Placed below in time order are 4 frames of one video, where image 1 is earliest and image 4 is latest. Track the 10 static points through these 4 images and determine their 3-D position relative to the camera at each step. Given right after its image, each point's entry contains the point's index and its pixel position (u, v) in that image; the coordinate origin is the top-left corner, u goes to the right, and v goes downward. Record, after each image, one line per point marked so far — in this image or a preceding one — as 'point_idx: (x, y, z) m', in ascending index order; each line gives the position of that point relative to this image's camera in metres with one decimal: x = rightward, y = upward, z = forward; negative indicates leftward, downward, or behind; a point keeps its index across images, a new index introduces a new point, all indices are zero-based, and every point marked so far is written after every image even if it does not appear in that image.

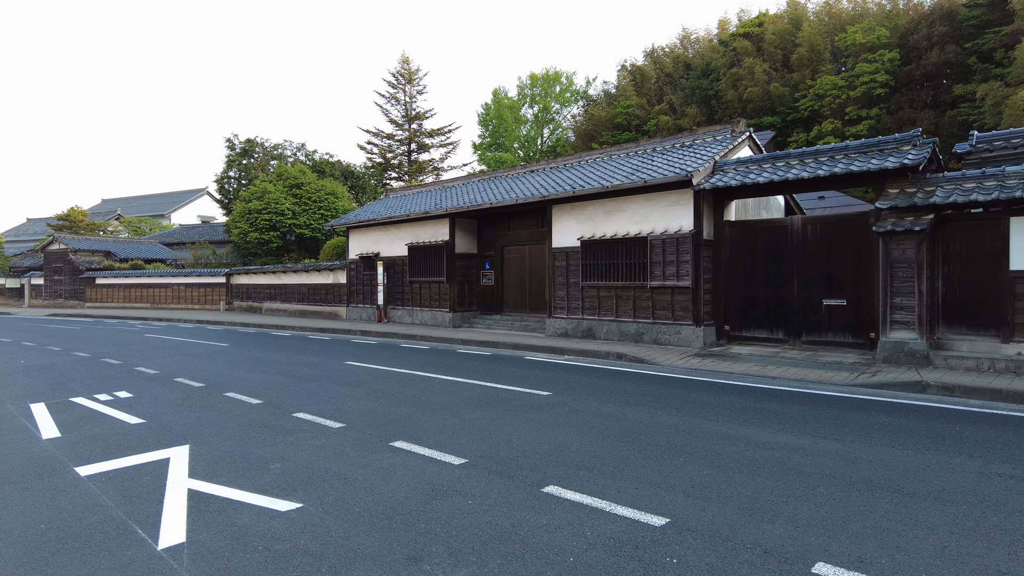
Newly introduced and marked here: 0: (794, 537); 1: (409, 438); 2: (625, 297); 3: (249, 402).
0: (+1.7, -1.5, +3.7) m
1: (-0.9, -1.4, +5.9) m
2: (+2.3, -0.2, +12.6) m
3: (-3.2, -1.4, +7.8) m
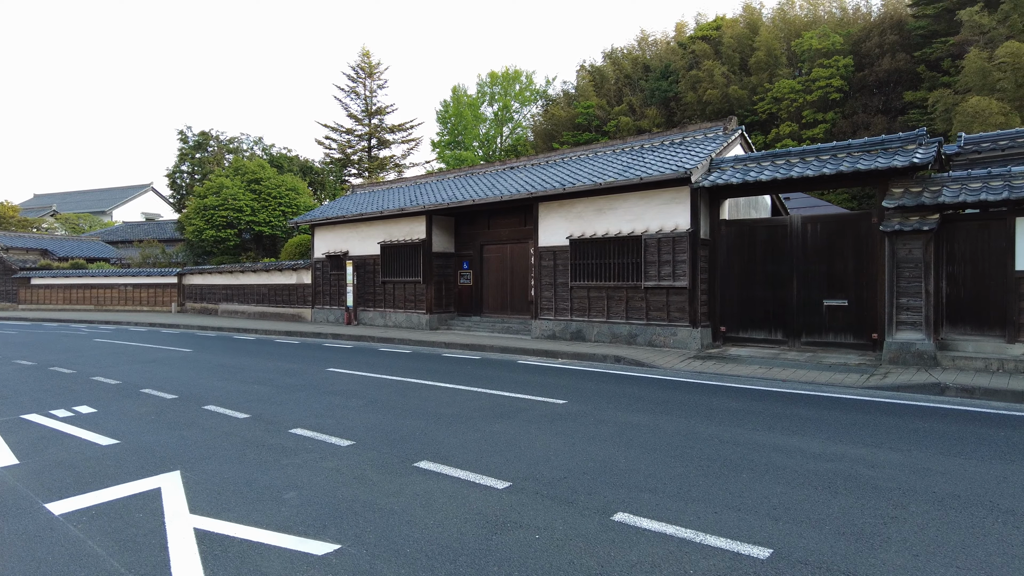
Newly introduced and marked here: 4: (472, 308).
0: (+2.1, -1.5, +3.3) m
1: (-0.6, -1.4, +5.3) m
2: (+2.1, -0.2, +12.2) m
3: (-3.1, -1.5, +7.0) m
4: (-1.0, -0.5, +16.2) m
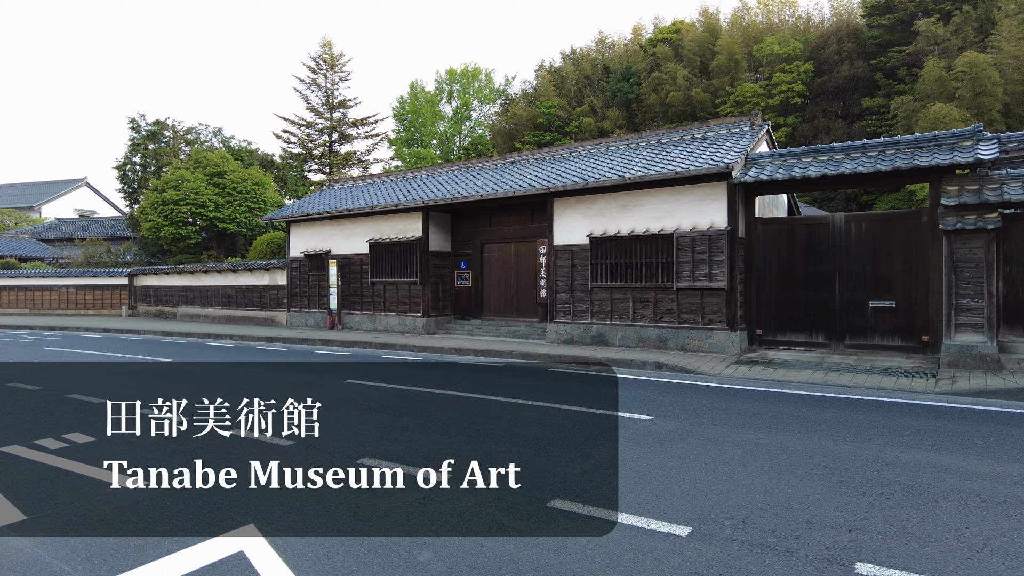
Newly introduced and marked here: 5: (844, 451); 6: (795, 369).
0: (+3.3, -1.5, +2.6) m
1: (+0.4, -1.4, +4.4) m
2: (+2.4, -0.2, +11.5) m
3: (-2.2, -1.5, +5.9) m
4: (-1.0, -0.5, +15.2) m
5: (+2.8, -1.4, +5.3) m
6: (+4.3, -1.2, +9.6) m
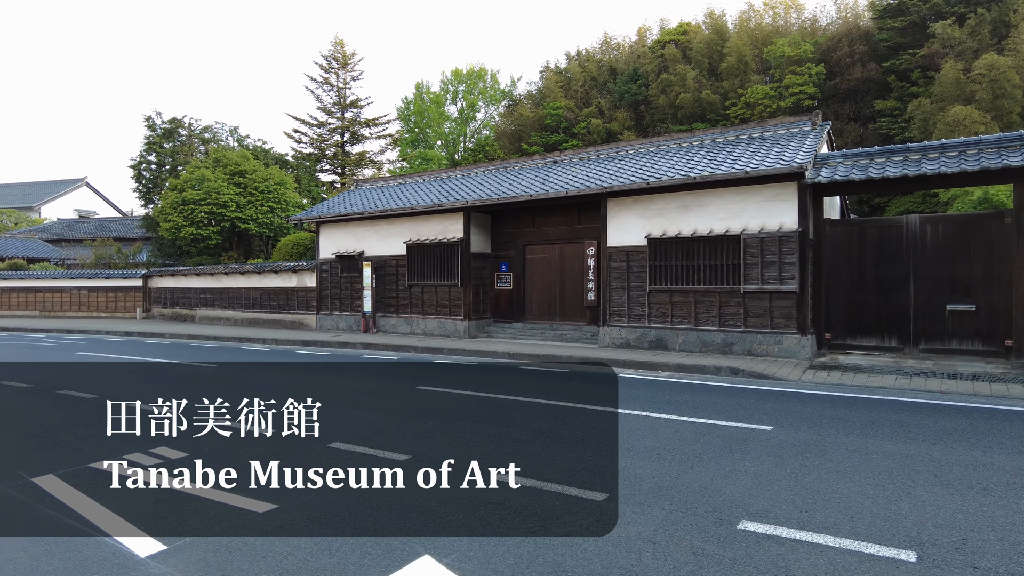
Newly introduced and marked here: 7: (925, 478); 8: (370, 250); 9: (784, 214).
0: (+4.5, -1.5, +2.4) m
1: (+1.5, -1.5, +4.1) m
2: (+3.5, -0.3, +11.2) m
3: (-1.0, -1.5, +5.5) m
4: (0.0, -0.6, +14.8) m
5: (+3.9, -1.4, +5.0) m
6: (+5.4, -1.3, +9.3) m
7: (+3.1, -1.4, +4.7) m
8: (-3.7, +1.0, +16.4) m
9: (+4.5, +1.2, +10.5) m
